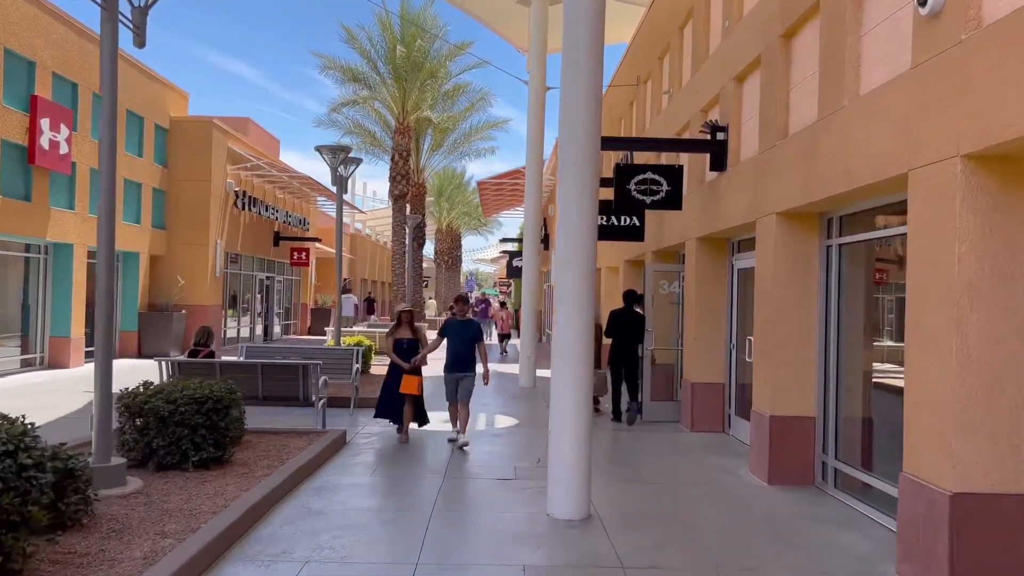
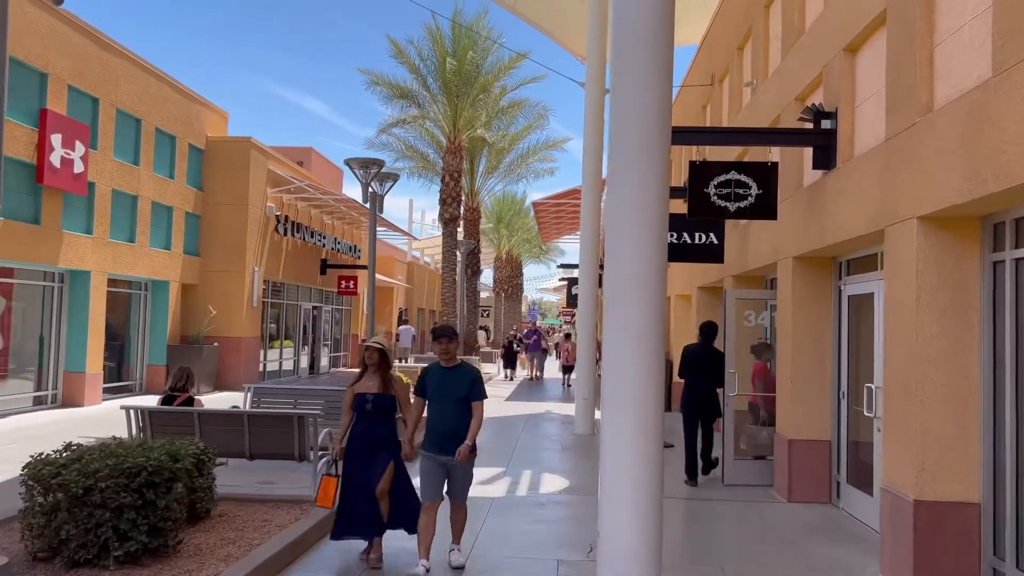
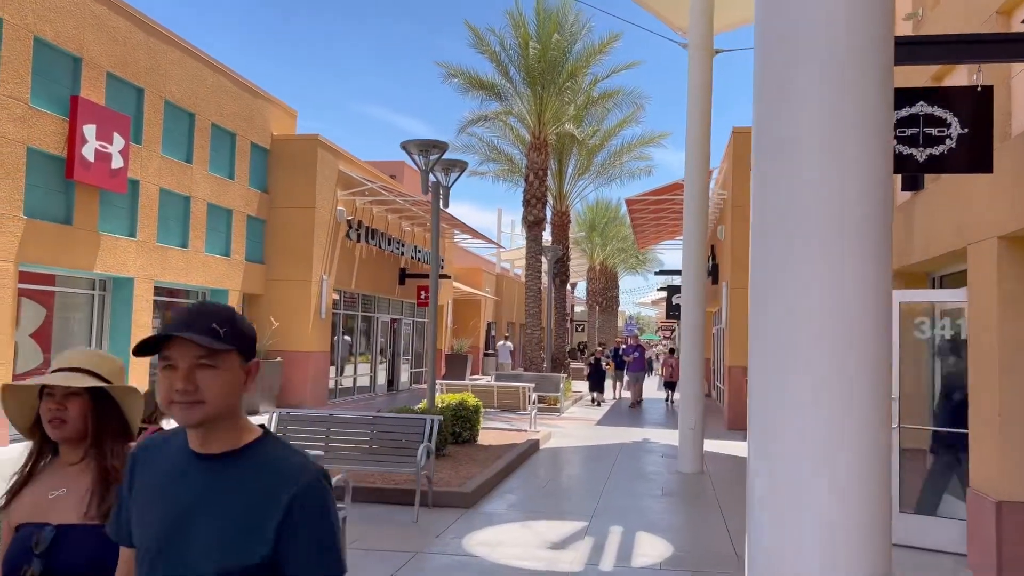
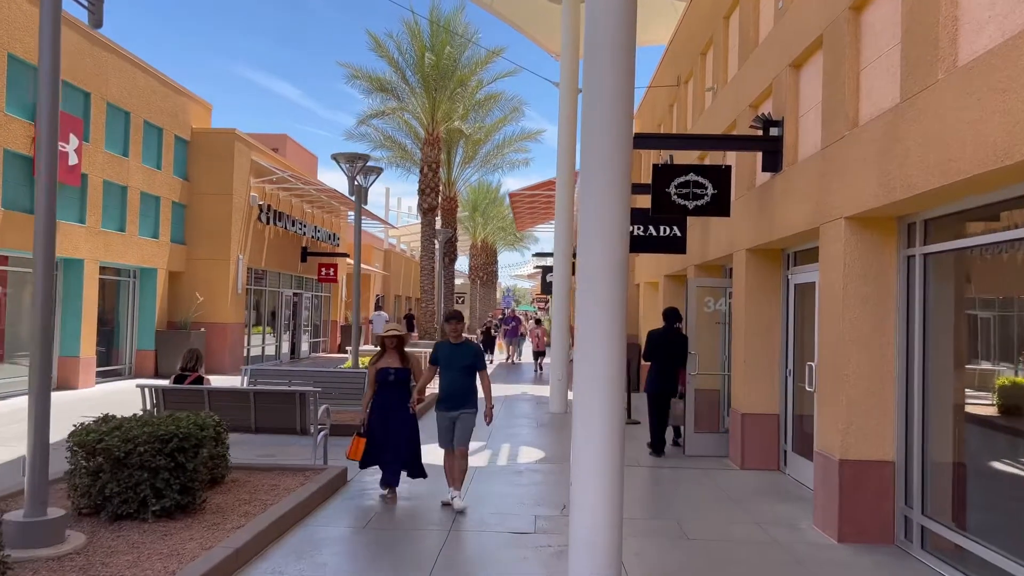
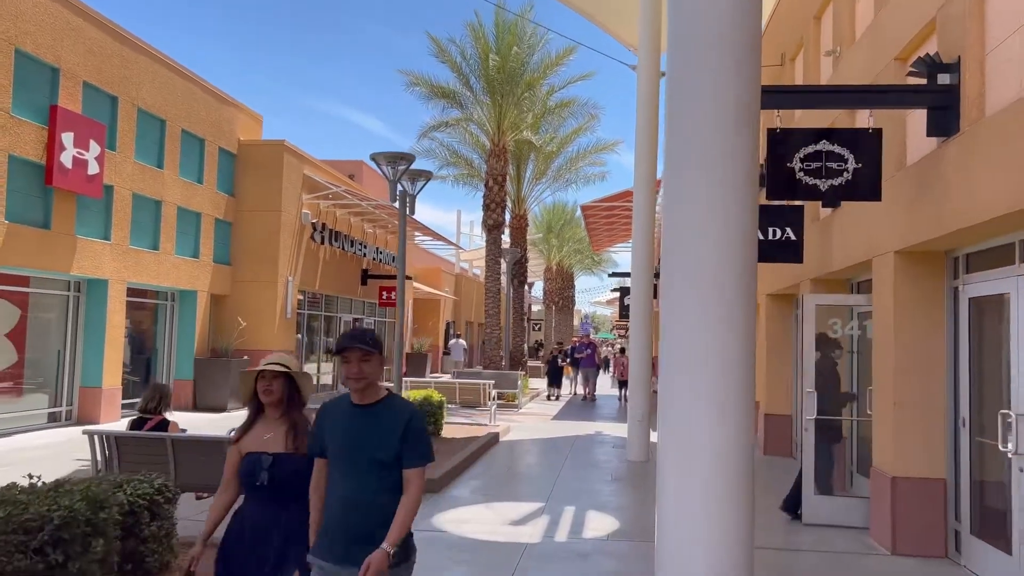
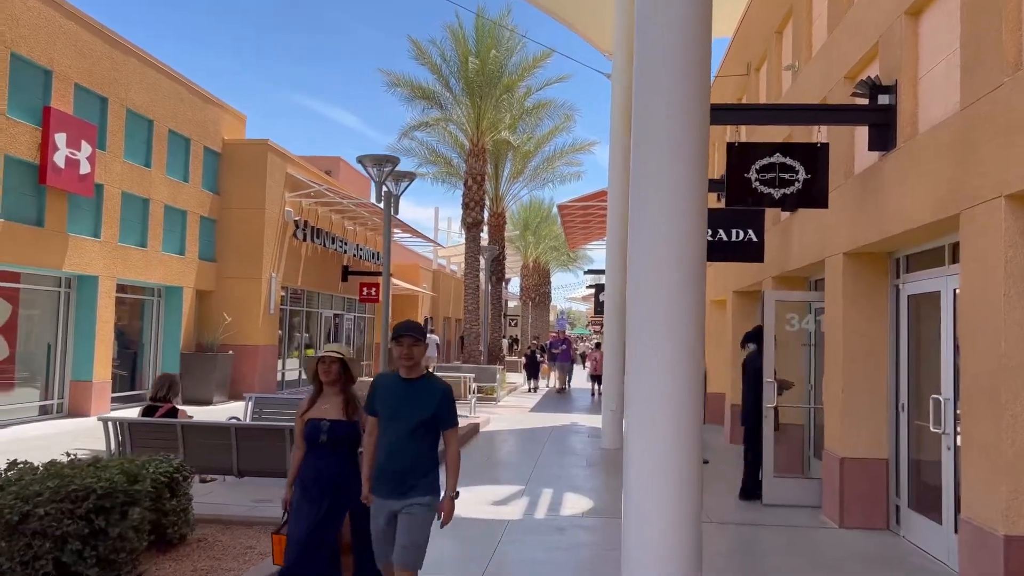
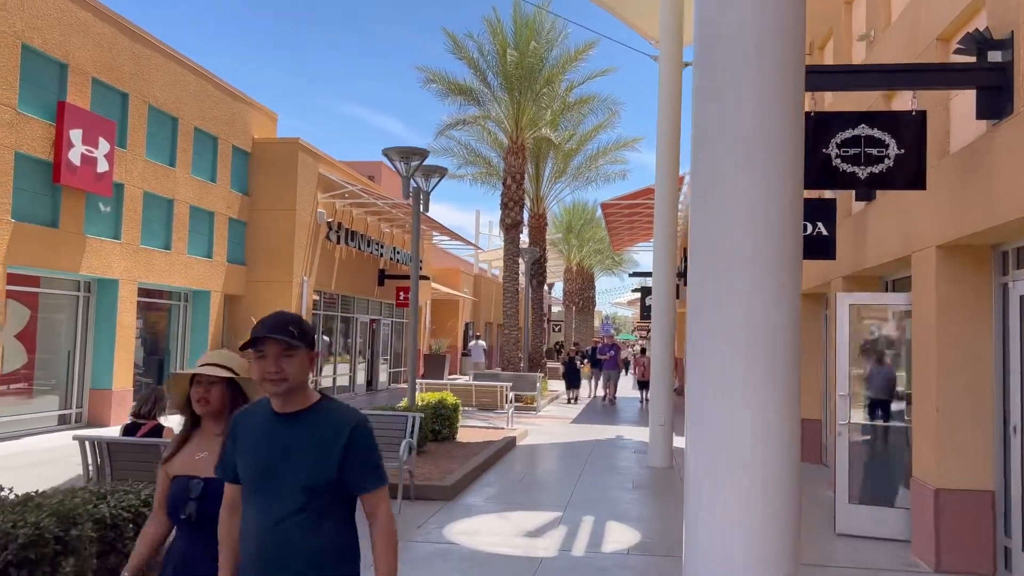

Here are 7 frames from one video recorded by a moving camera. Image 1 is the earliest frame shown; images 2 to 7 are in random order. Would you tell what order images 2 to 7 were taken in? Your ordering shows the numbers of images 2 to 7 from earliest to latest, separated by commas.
4, 2, 6, 5, 7, 3
